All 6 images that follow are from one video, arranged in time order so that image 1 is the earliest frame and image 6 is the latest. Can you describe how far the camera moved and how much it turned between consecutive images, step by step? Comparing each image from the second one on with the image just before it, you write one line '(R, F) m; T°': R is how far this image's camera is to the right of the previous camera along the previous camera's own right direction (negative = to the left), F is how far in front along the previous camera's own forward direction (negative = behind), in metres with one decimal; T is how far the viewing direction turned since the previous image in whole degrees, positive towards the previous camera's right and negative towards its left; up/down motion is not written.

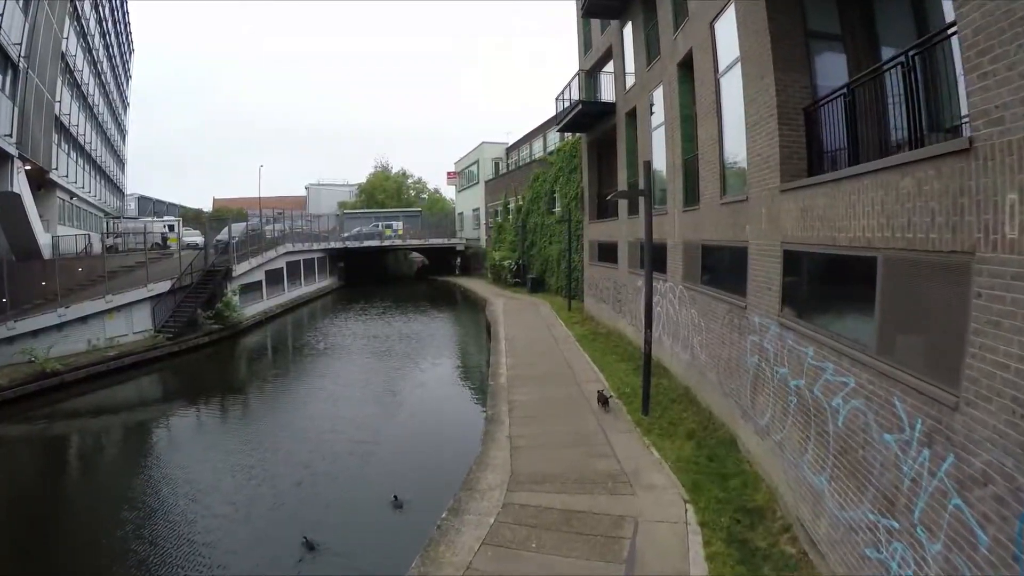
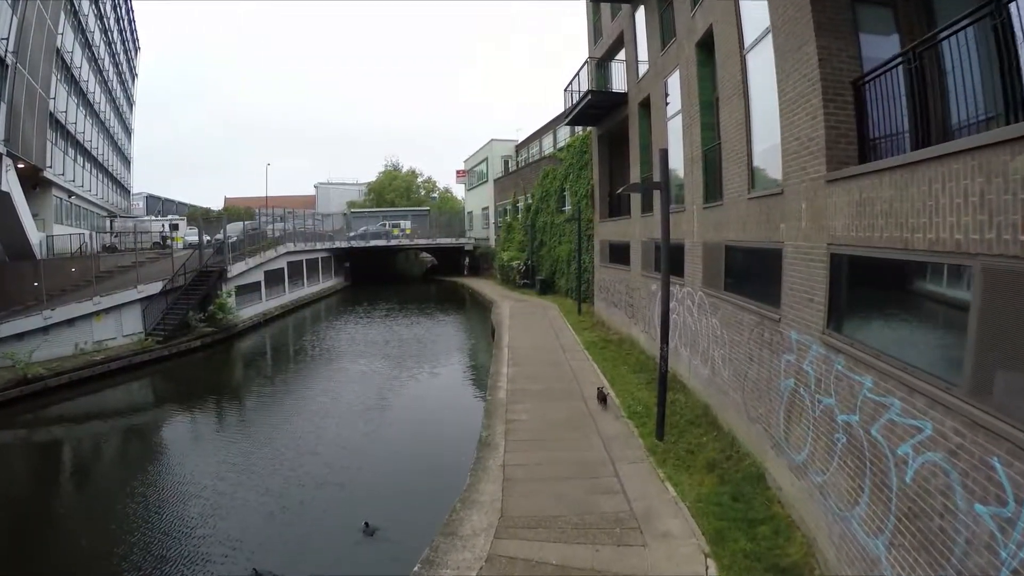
(+0.2, +1.0) m; -1°
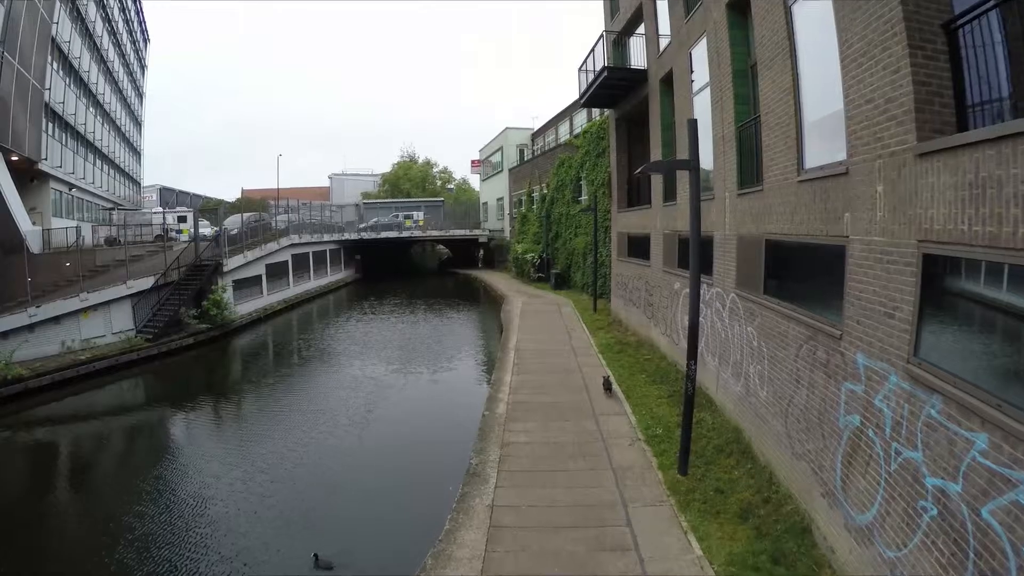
(+0.3, +1.2) m; -2°
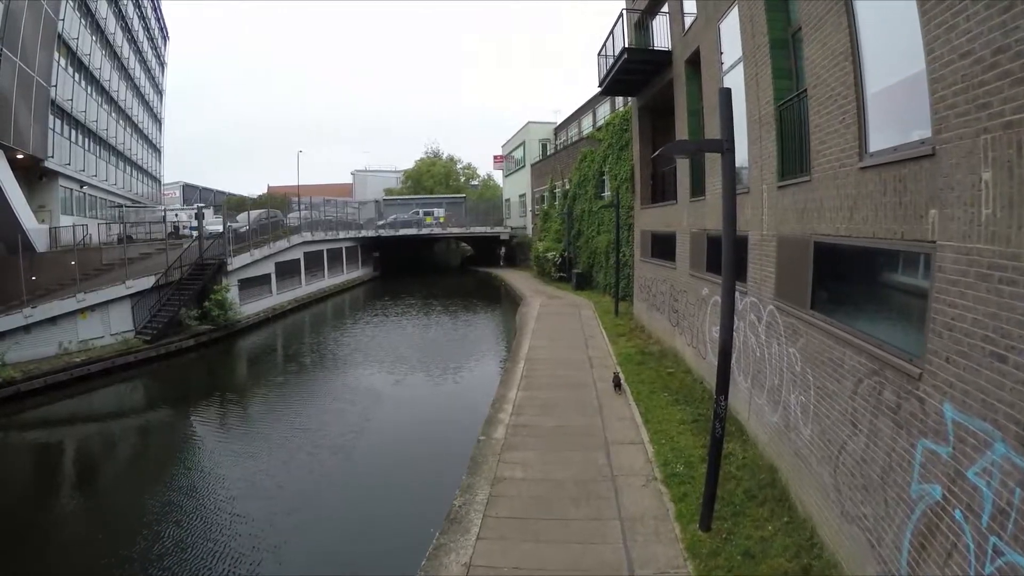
(+0.4, +1.1) m; -3°
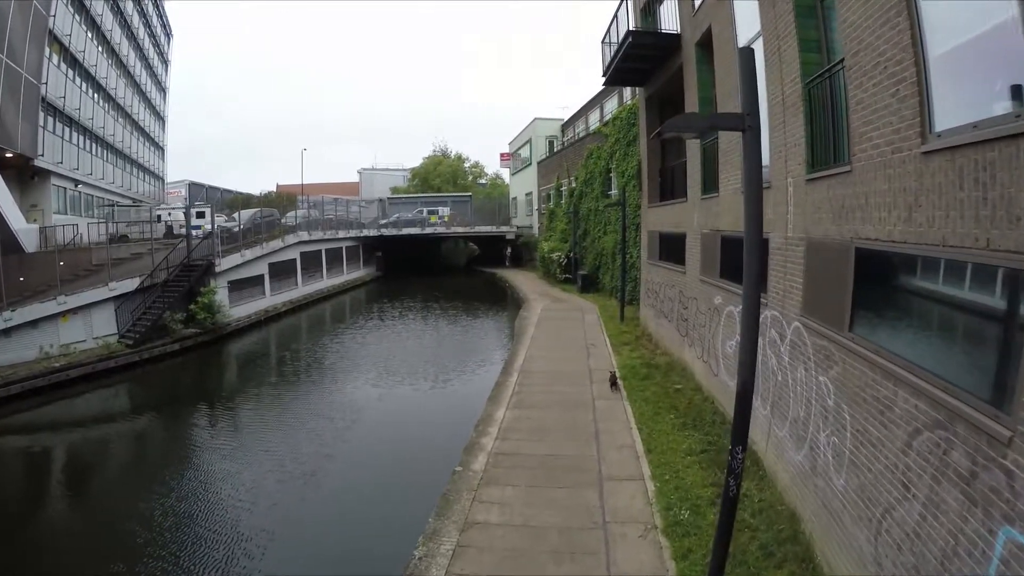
(+0.3, +0.9) m; -1°
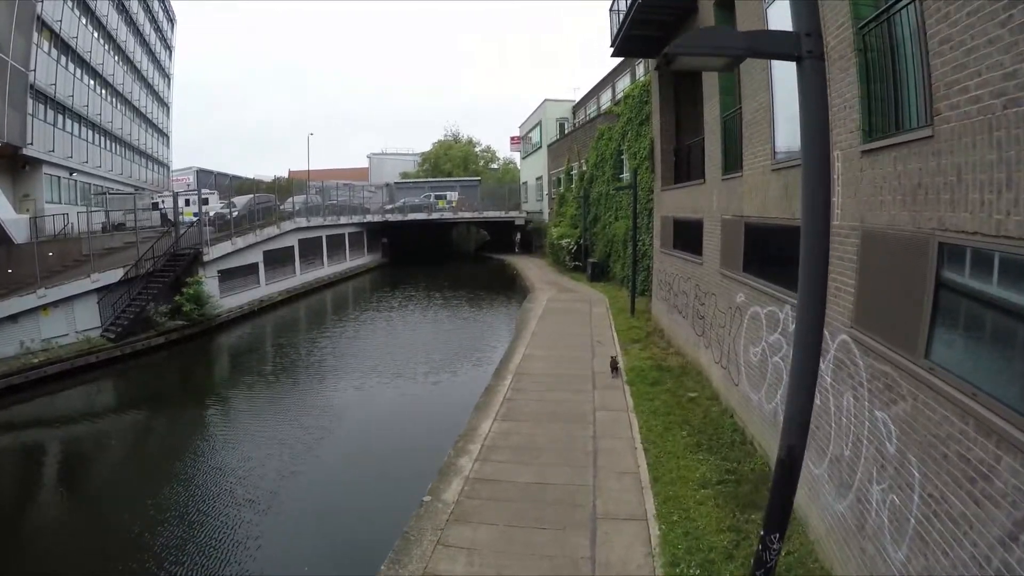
(+0.3, +1.0) m; -1°
